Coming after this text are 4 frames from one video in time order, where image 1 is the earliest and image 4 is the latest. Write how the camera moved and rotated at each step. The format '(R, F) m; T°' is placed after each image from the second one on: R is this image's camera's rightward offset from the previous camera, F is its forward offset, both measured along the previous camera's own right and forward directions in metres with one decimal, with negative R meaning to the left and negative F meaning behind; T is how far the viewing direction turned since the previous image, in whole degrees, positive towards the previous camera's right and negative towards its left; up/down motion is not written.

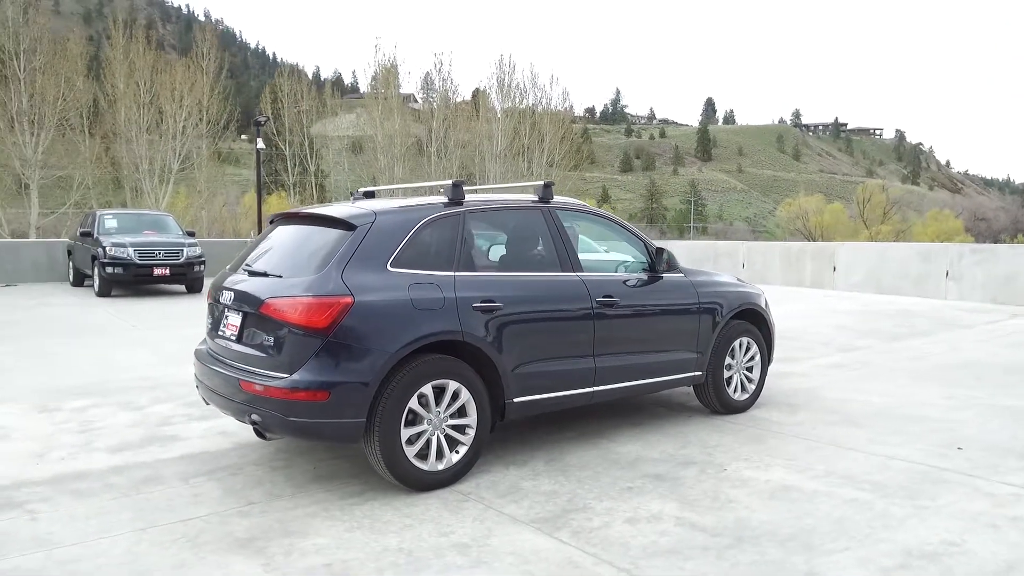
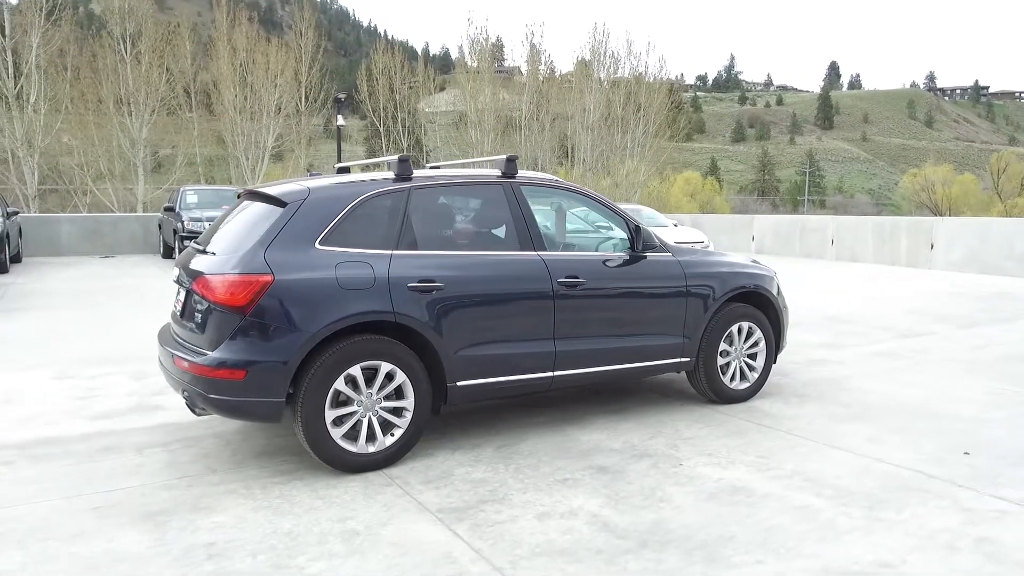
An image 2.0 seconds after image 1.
(+1.0, +0.3) m; -8°
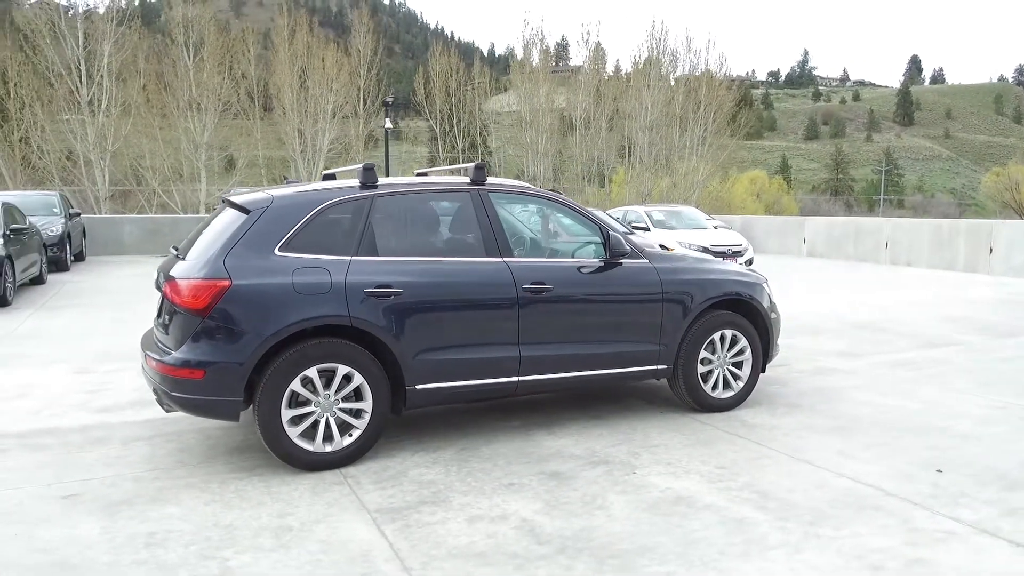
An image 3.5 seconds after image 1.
(+0.7, 0.0) m; -5°
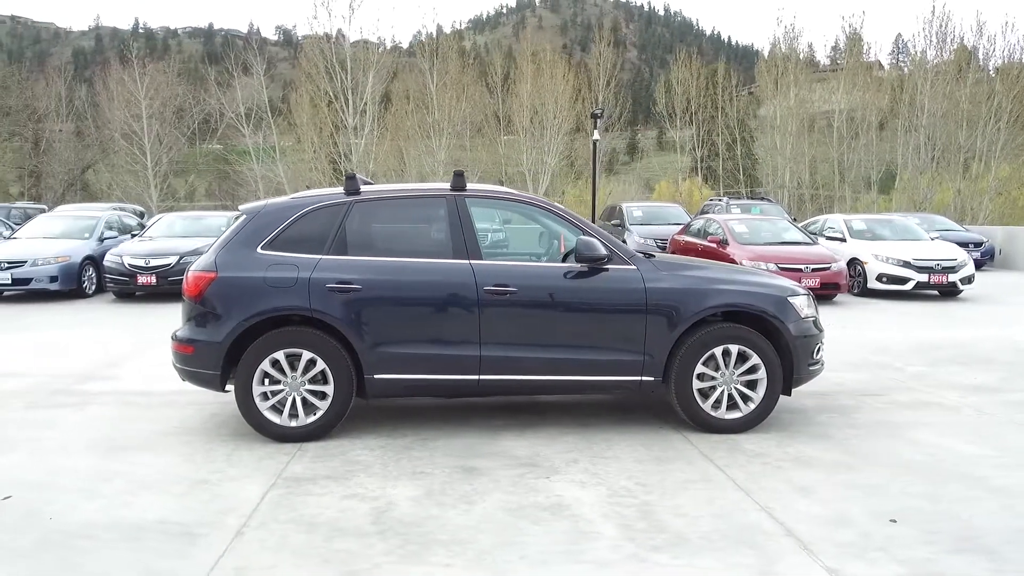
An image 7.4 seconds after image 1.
(+2.1, +0.2) m; -21°
